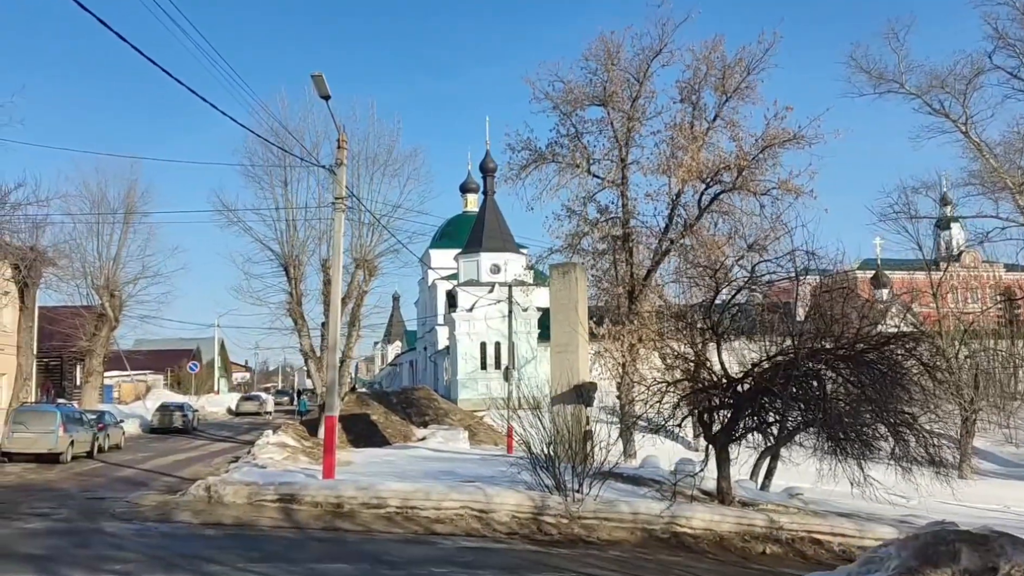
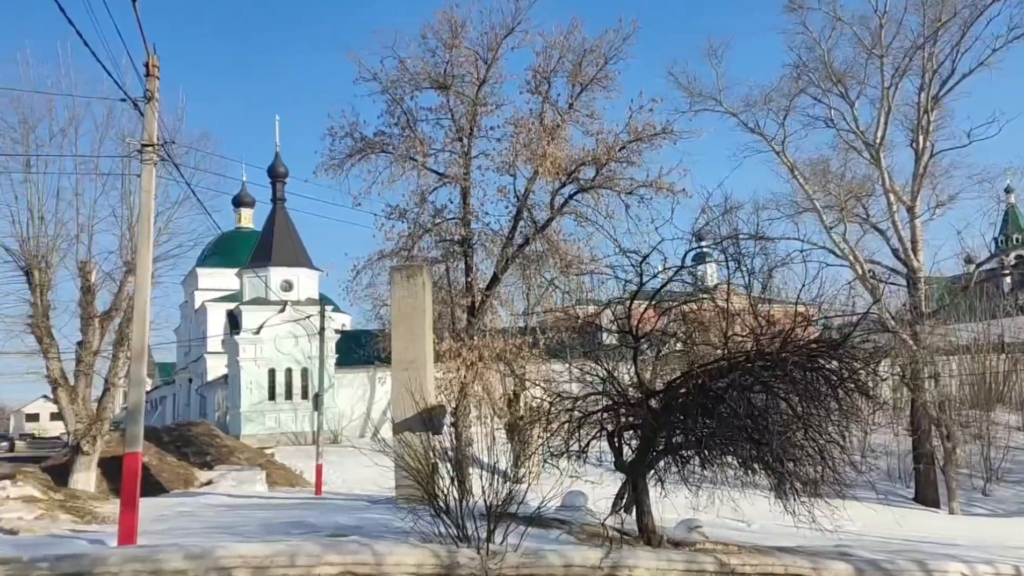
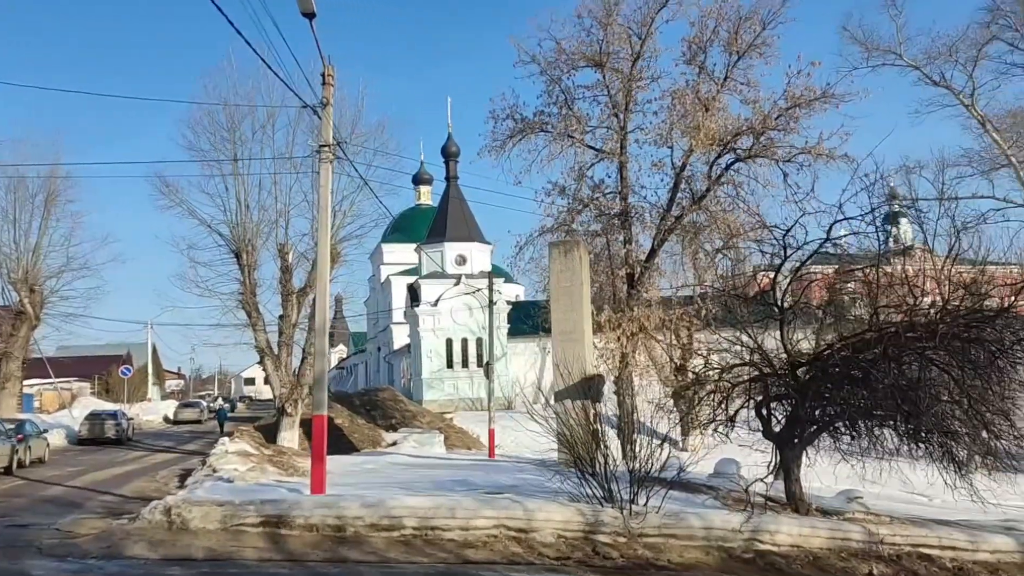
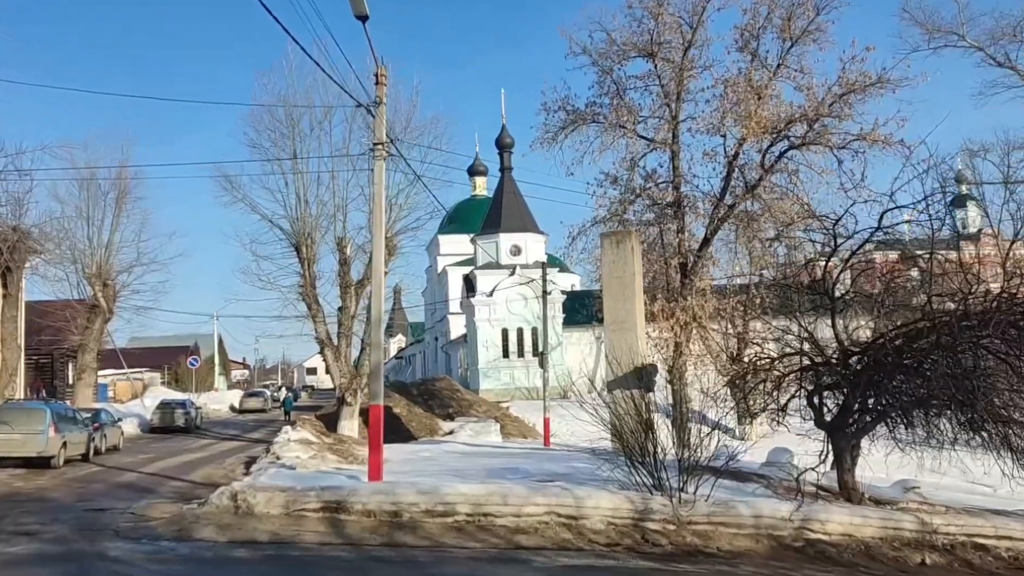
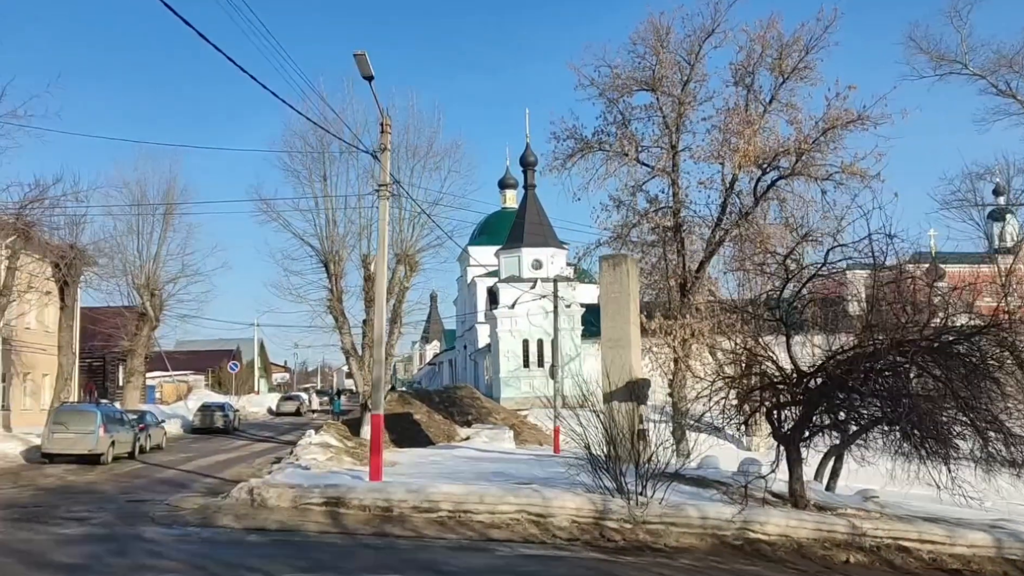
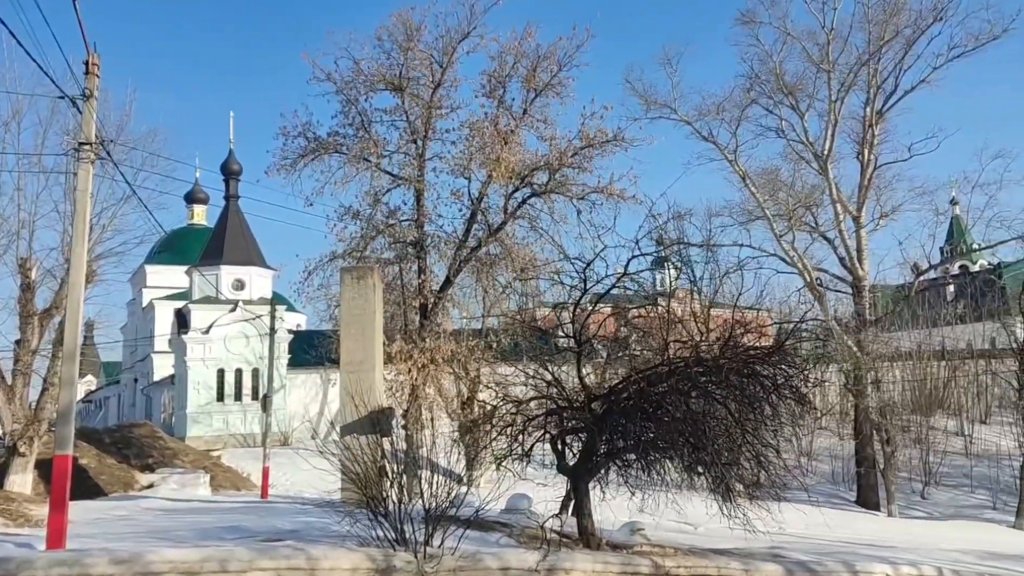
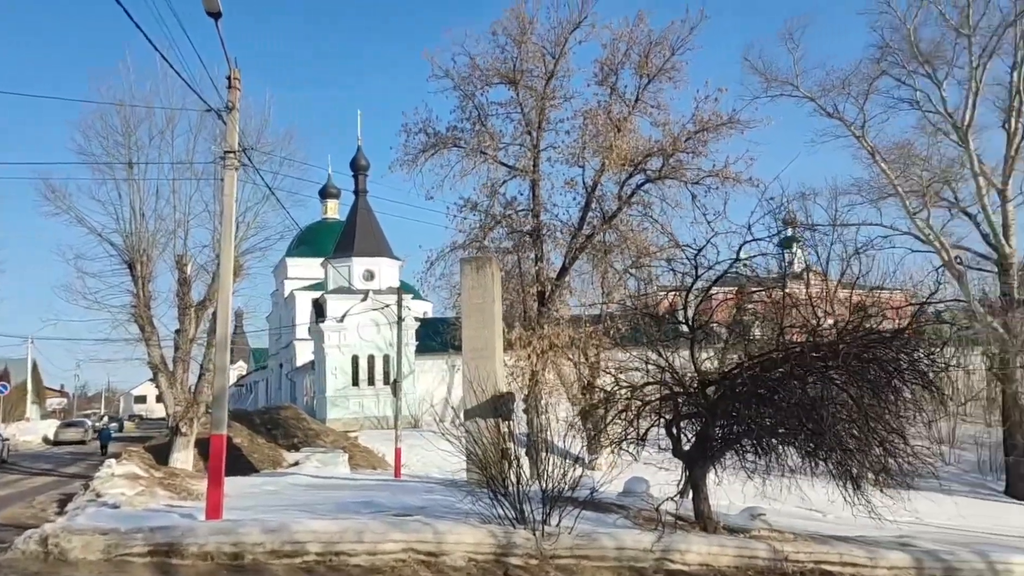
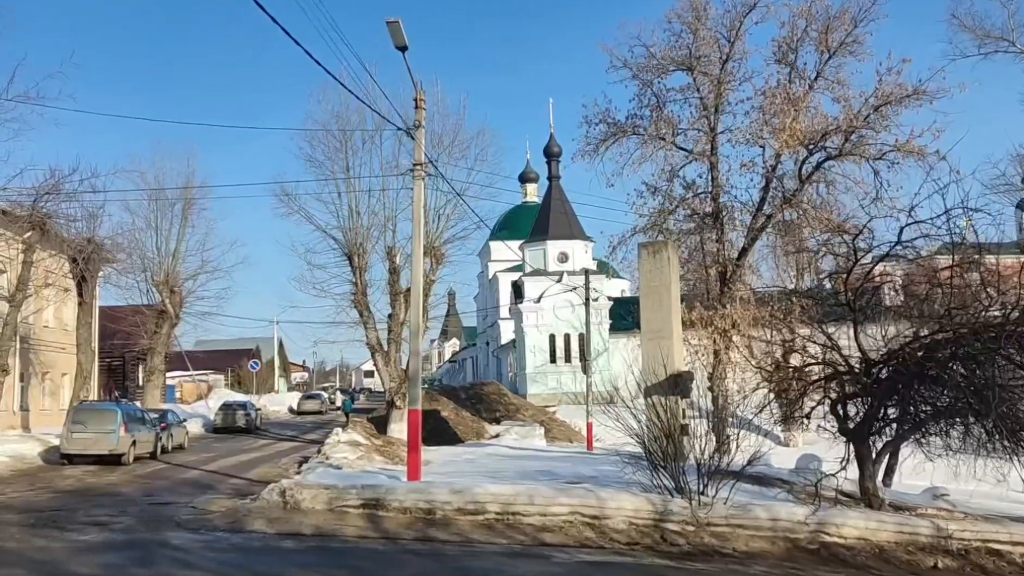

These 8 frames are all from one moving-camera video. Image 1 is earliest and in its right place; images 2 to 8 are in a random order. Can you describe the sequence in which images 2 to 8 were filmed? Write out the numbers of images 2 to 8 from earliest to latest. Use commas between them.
5, 8, 4, 3, 7, 6, 2
